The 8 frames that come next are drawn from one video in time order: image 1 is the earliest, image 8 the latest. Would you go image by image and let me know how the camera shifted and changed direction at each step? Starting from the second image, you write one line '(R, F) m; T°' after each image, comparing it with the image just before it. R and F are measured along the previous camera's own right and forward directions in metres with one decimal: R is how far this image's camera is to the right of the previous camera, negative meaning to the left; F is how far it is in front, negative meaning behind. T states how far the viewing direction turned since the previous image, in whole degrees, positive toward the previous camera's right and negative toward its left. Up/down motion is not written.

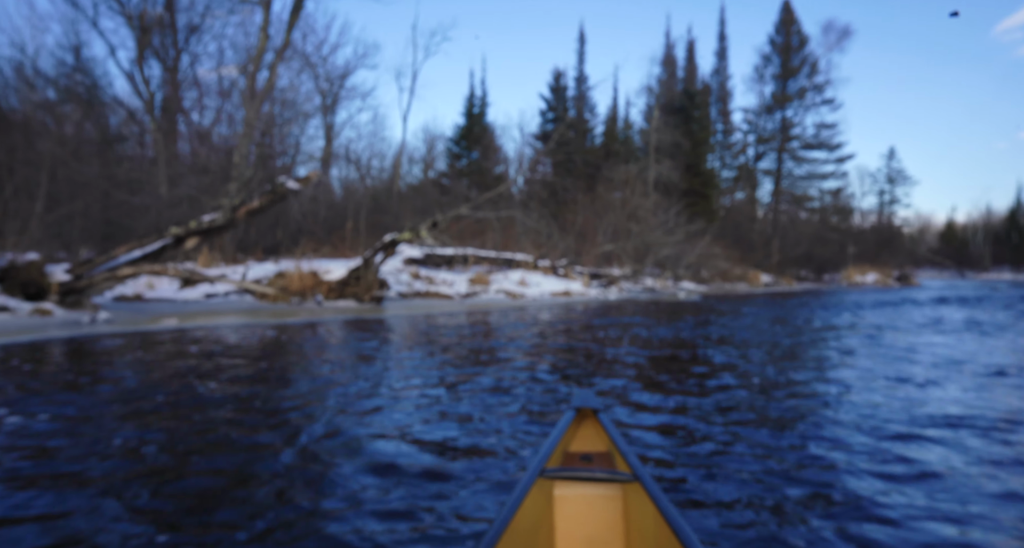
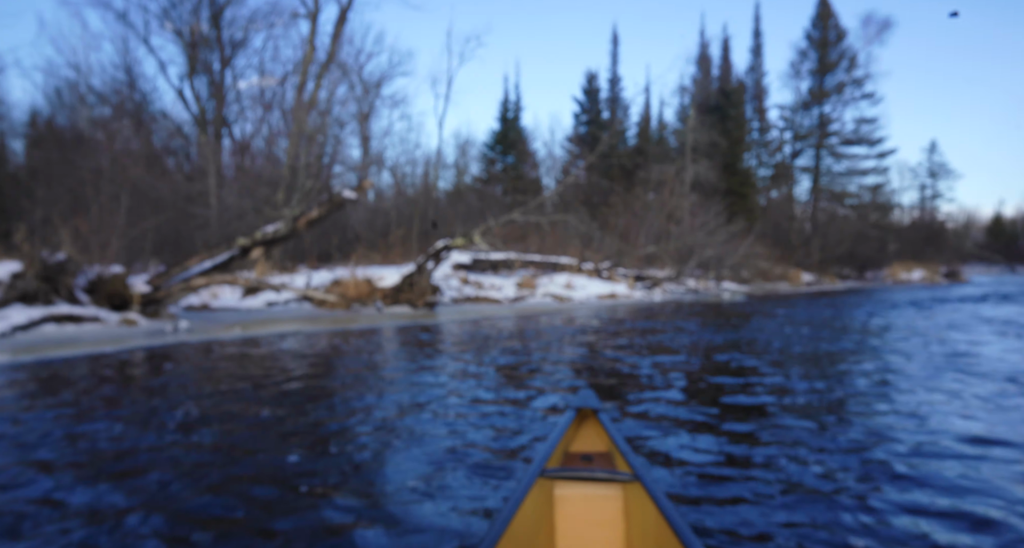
(-0.4, -0.3) m; -3°
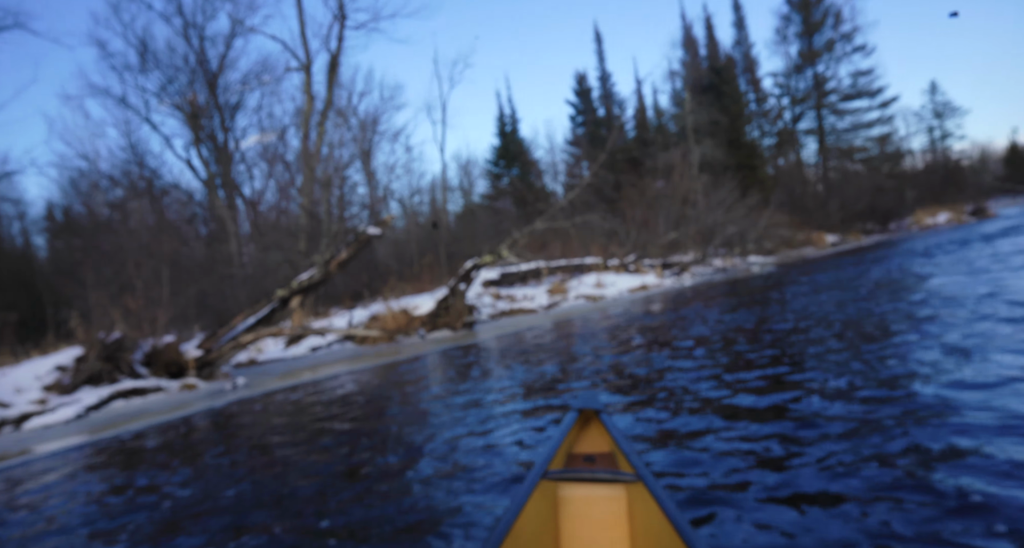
(-0.3, -0.1) m; -2°
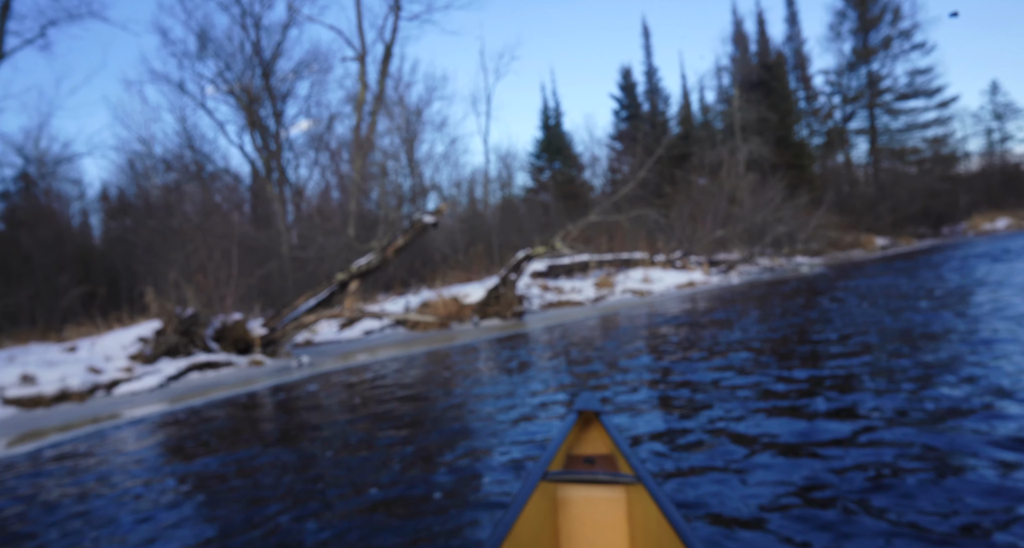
(-0.4, -0.2) m; -3°
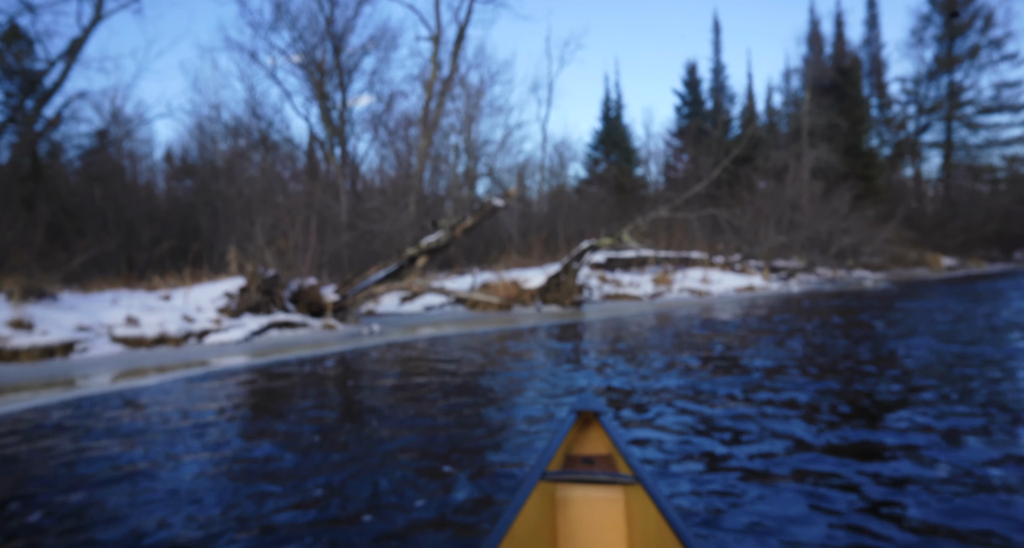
(-0.5, -0.2) m; -4°
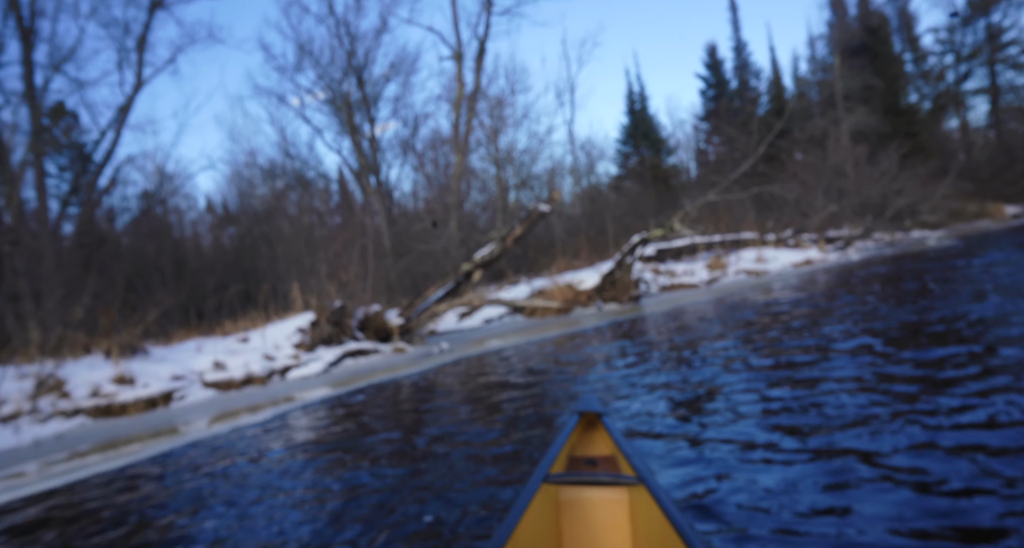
(-0.3, -0.1) m; -4°
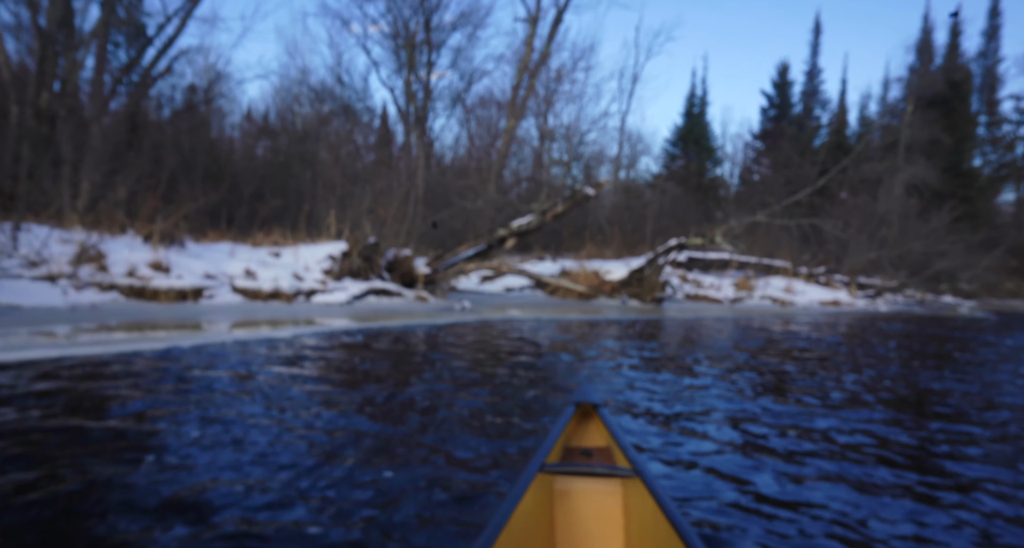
(-0.3, 0.0) m; -1°
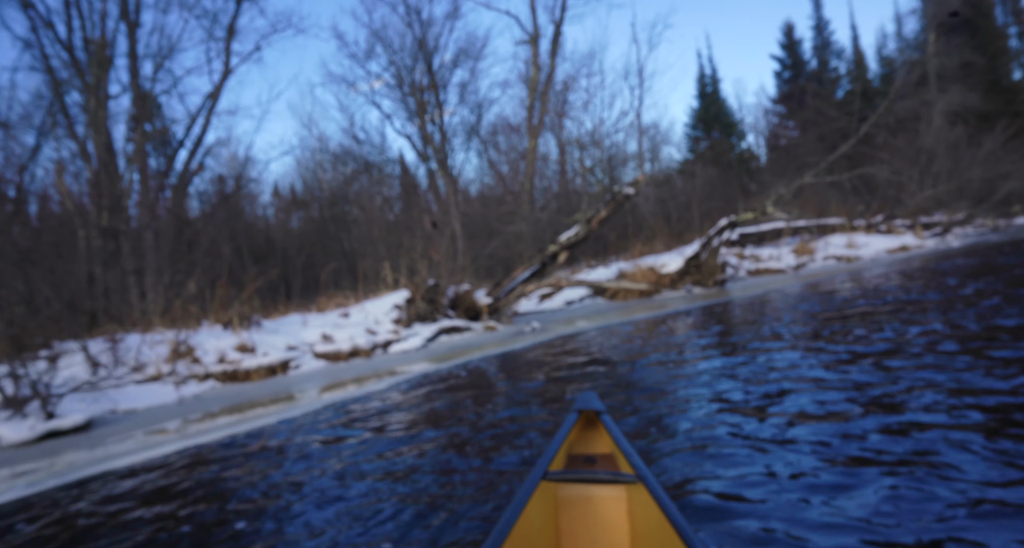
(-0.3, 0.0) m; -4°
